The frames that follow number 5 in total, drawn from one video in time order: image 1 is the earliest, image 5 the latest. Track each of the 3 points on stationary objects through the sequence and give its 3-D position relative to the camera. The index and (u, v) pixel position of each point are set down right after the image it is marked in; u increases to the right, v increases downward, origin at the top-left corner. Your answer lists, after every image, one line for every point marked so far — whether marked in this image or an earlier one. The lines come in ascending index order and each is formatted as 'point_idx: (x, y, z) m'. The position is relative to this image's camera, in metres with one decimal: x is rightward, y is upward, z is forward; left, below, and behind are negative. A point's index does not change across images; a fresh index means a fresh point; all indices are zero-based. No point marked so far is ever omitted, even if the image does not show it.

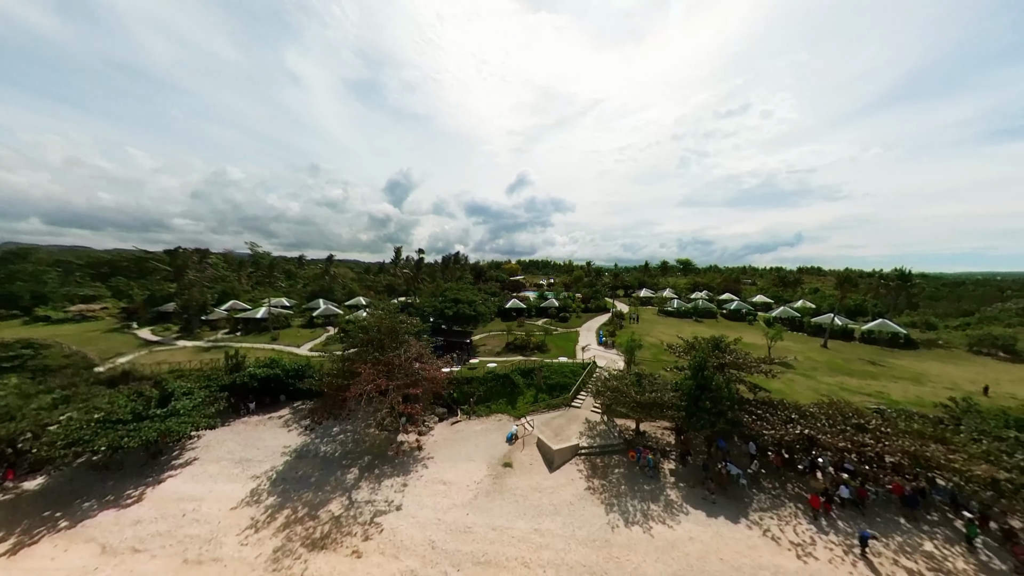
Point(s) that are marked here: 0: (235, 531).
0: (-16.7, -14.8, +17.4) m
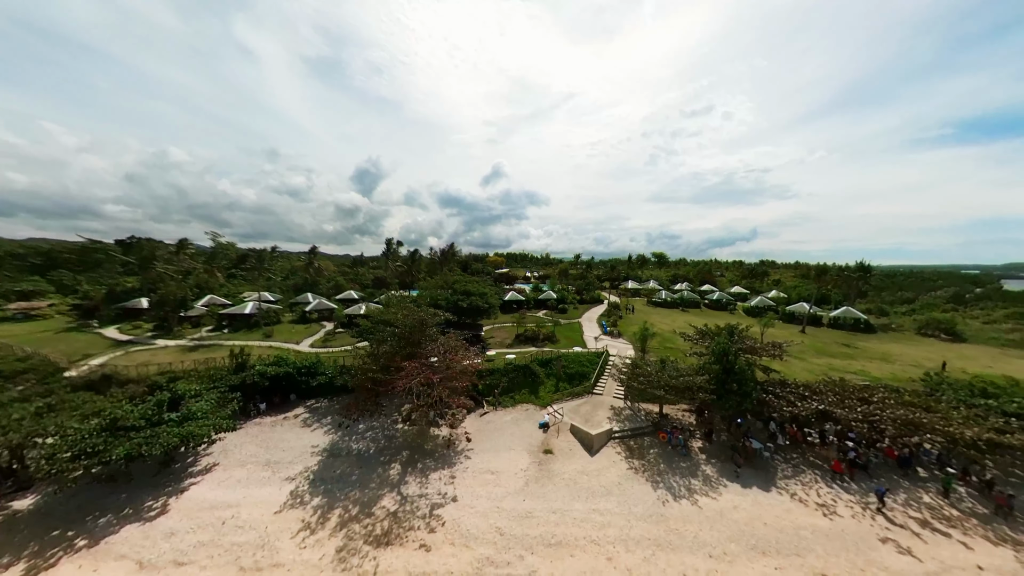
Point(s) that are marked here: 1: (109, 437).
0: (-12.9, -14.3, +16.6) m
1: (-26.5, -9.9, +19.1) m
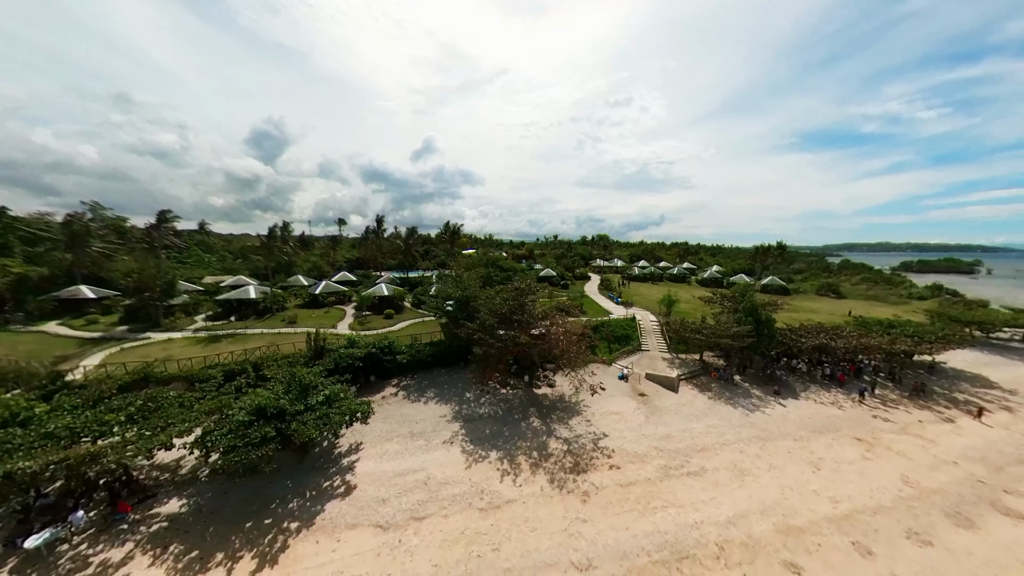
0: (-1.0, -12.5, +18.6) m
1: (-14.9, -8.4, +17.8) m
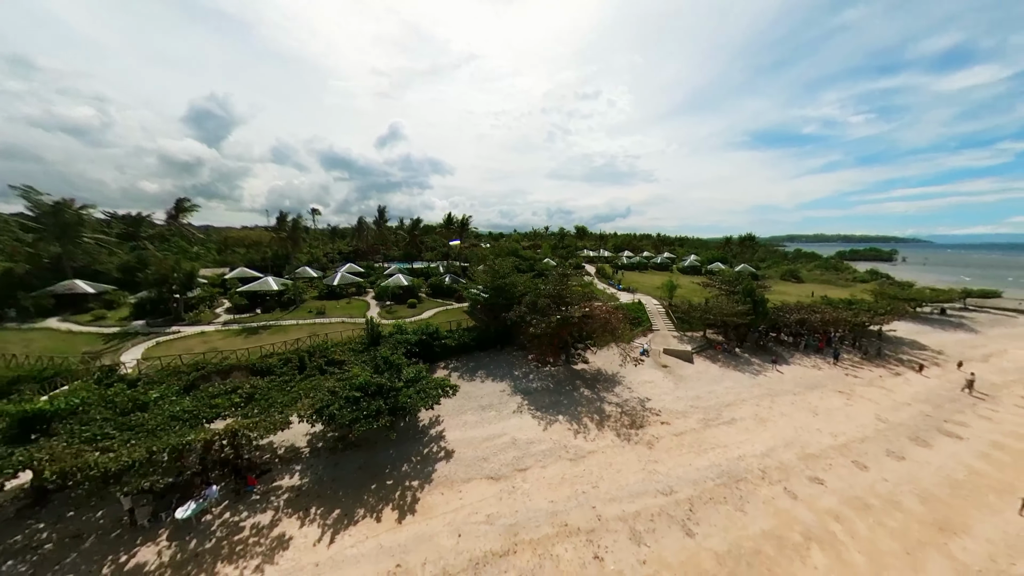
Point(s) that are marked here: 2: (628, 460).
0: (+4.6, -11.4, +21.7) m
1: (-9.2, -7.5, +19.4) m
2: (+8.1, -12.0, +19.9) m
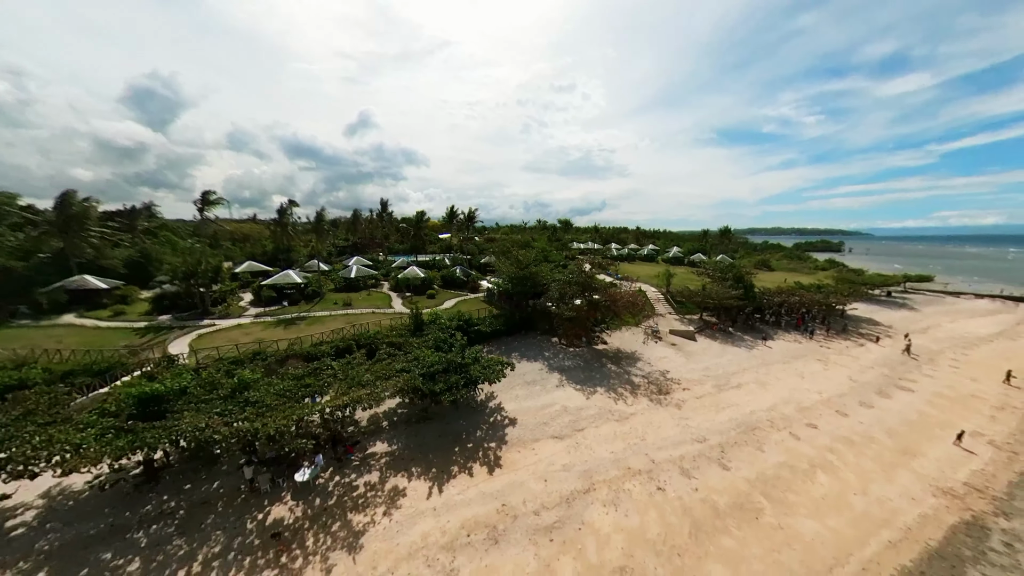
0: (+8.9, -10.2, +25.1) m
1: (-4.7, -6.6, +21.7) m
2: (+12.5, -10.8, +23.6) m
